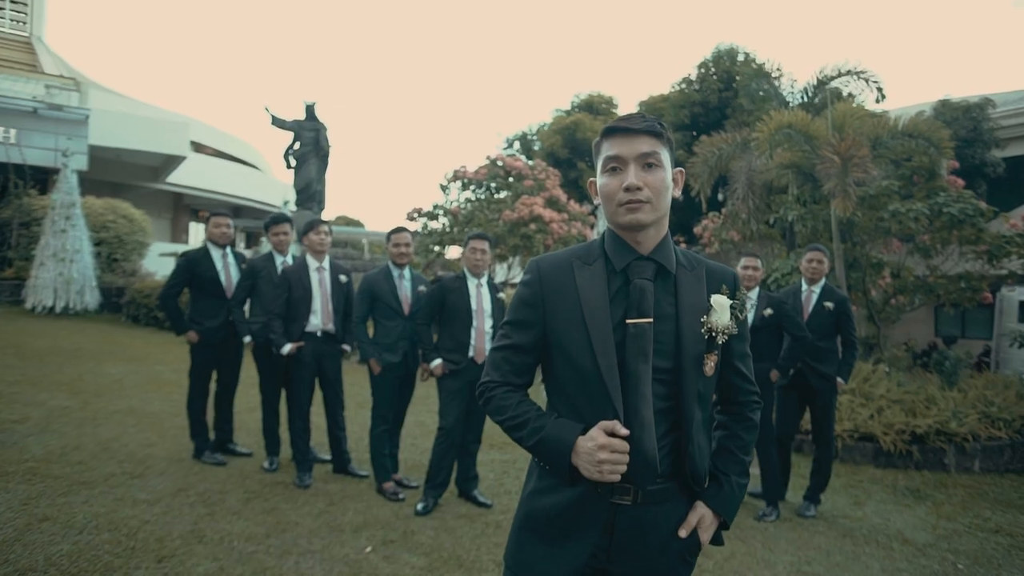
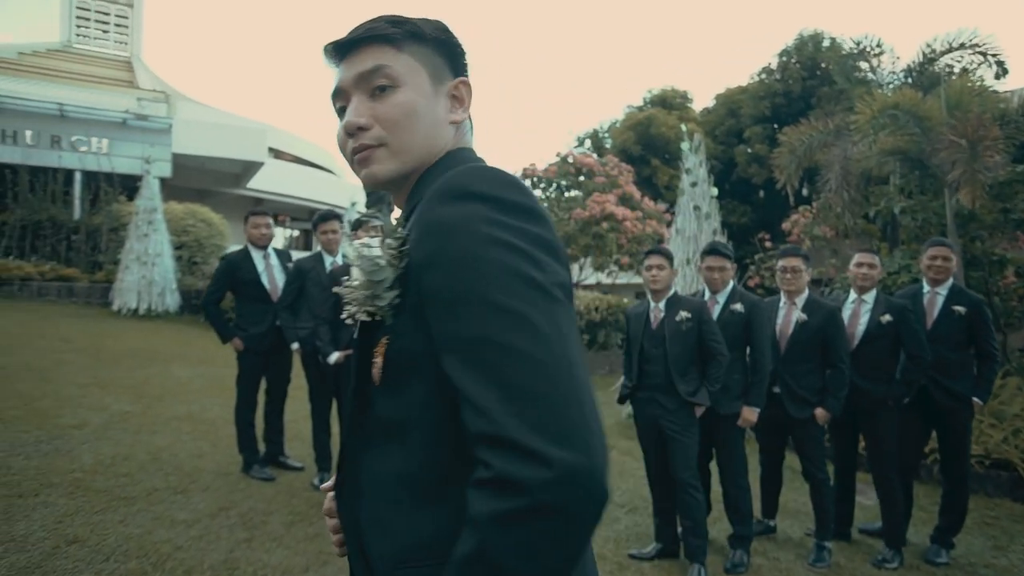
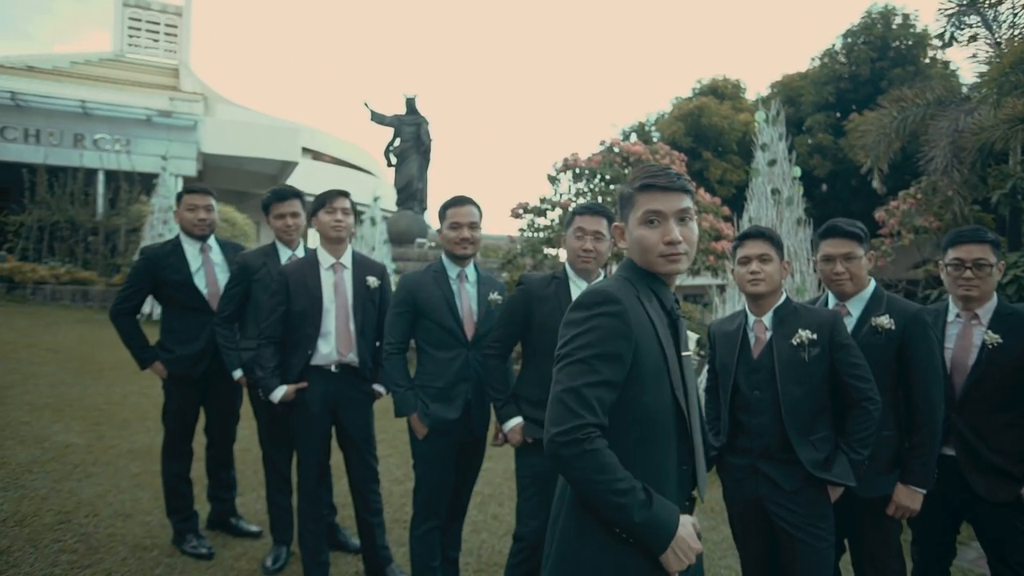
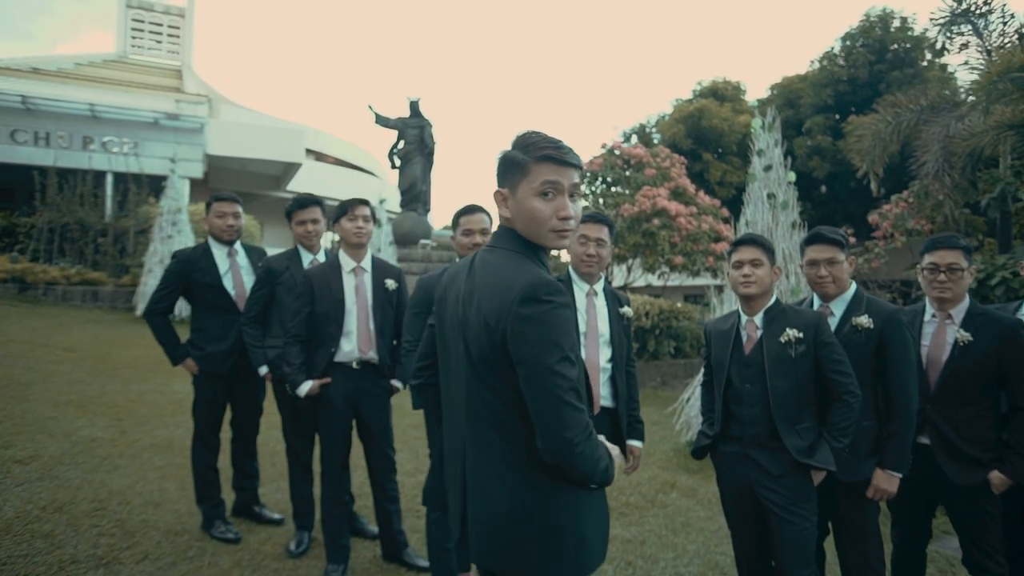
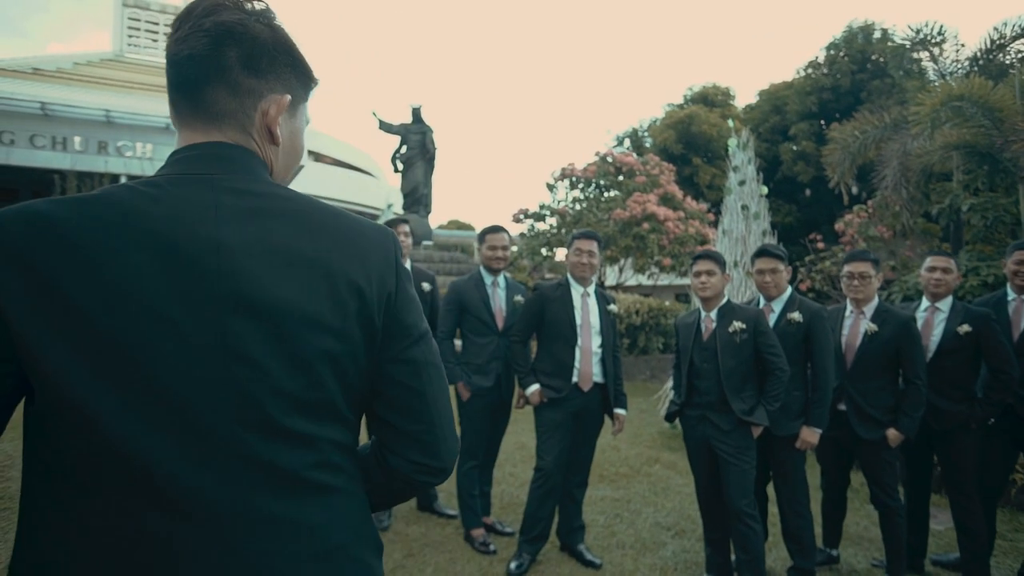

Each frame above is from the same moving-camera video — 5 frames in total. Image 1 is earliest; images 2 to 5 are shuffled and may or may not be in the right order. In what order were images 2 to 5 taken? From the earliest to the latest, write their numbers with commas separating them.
2, 5, 4, 3
